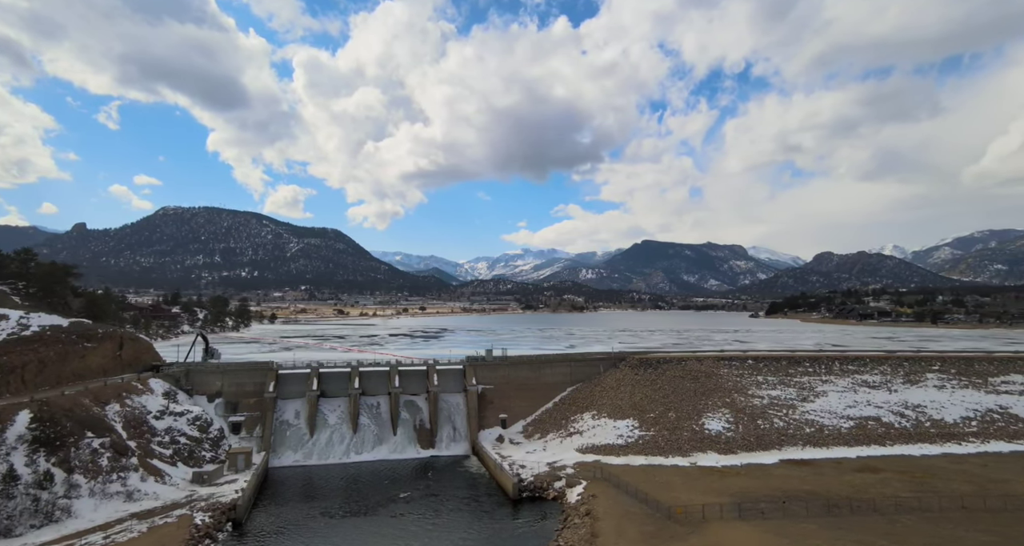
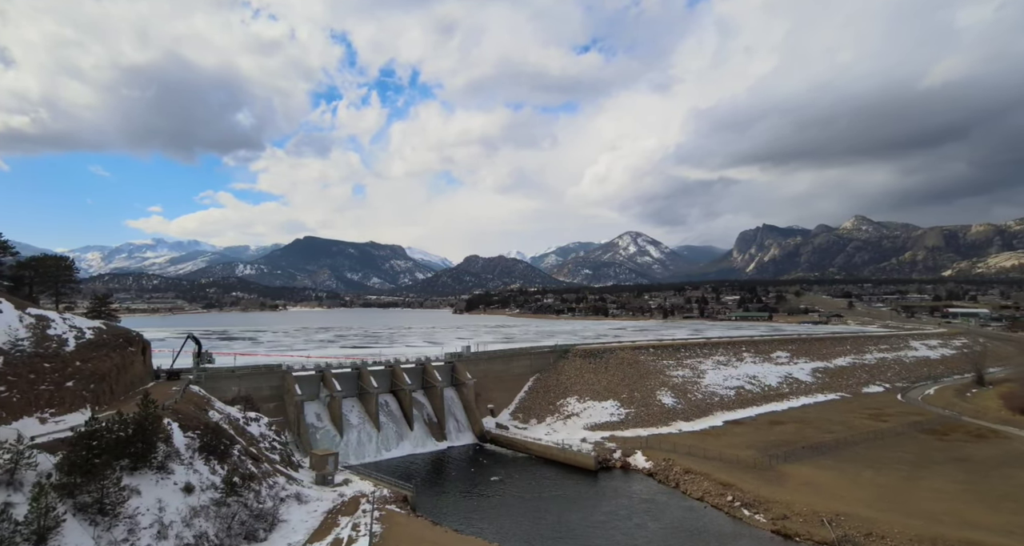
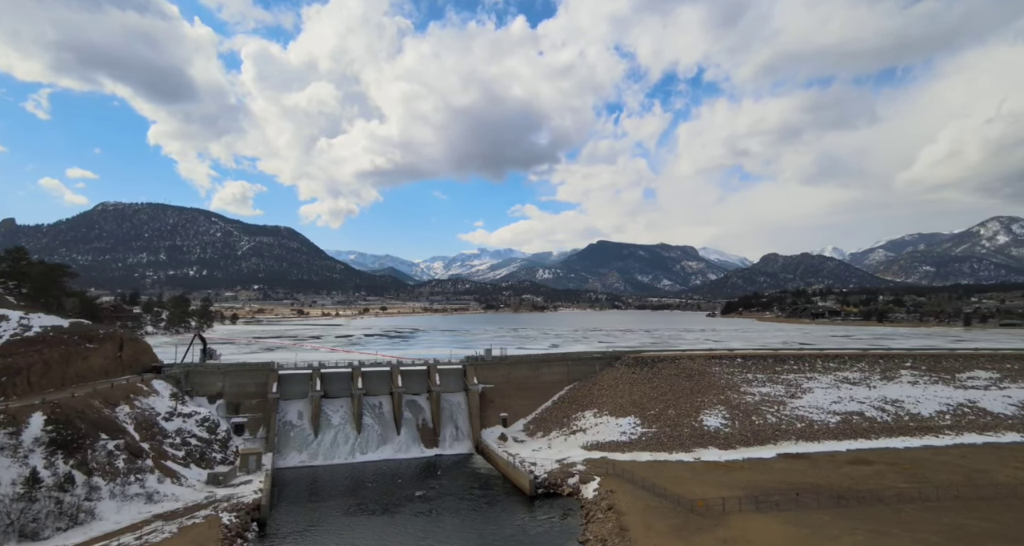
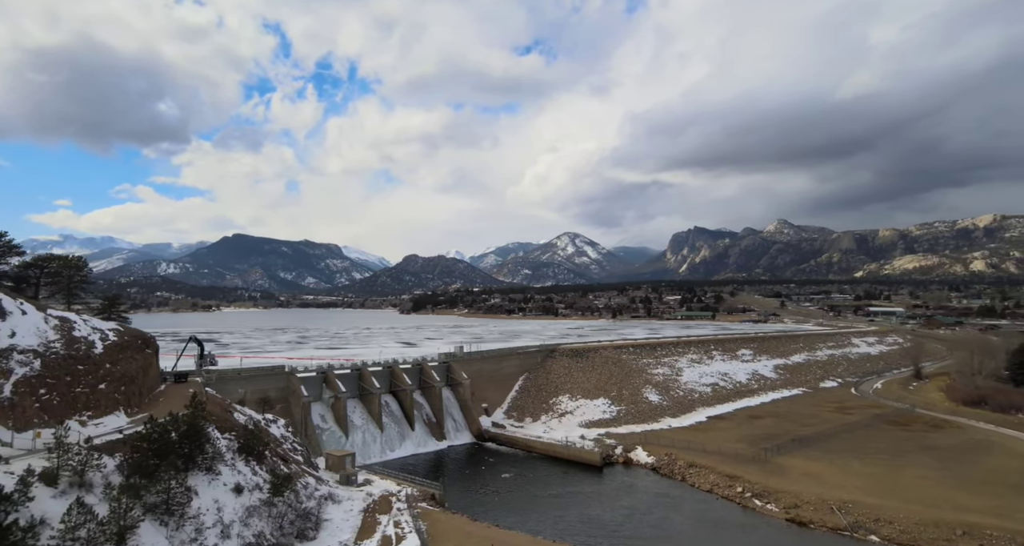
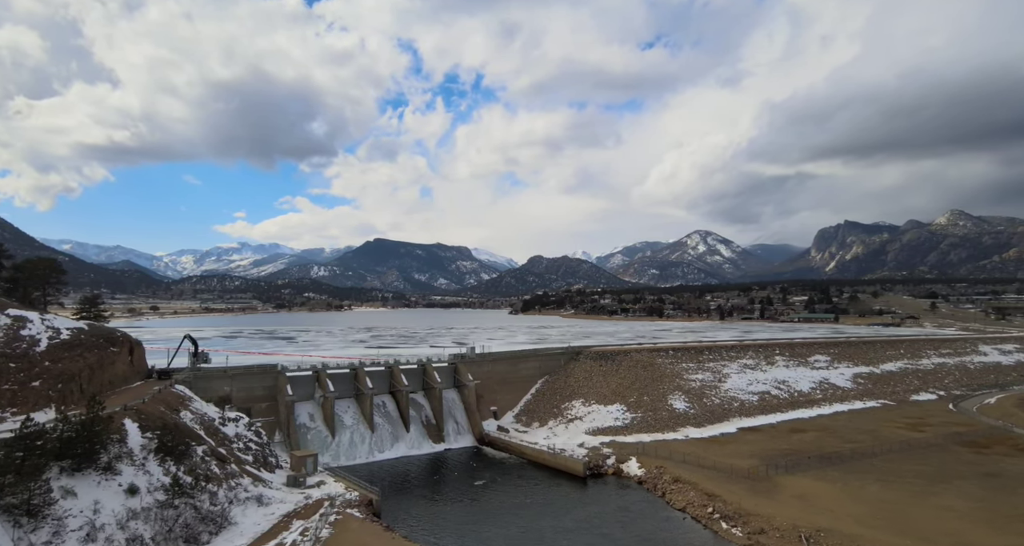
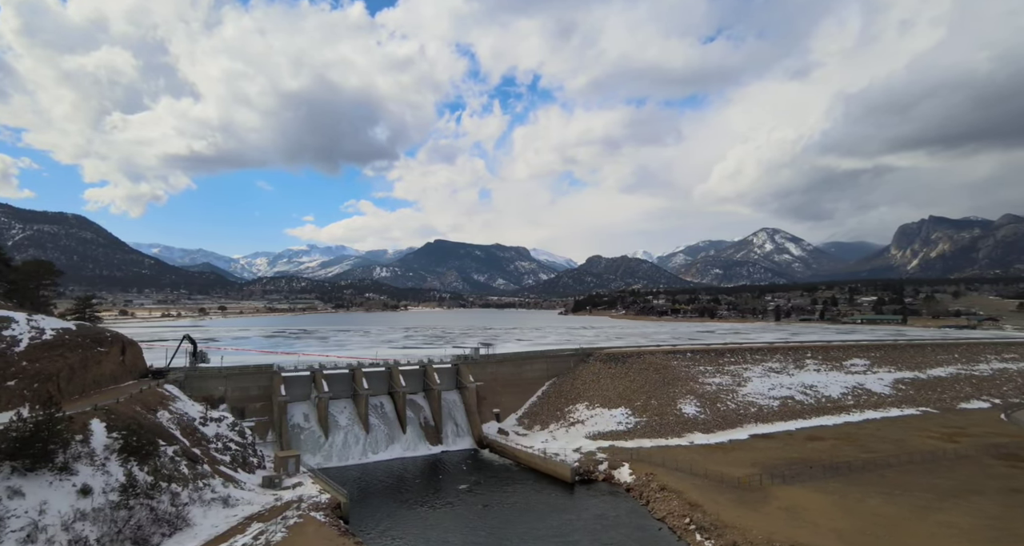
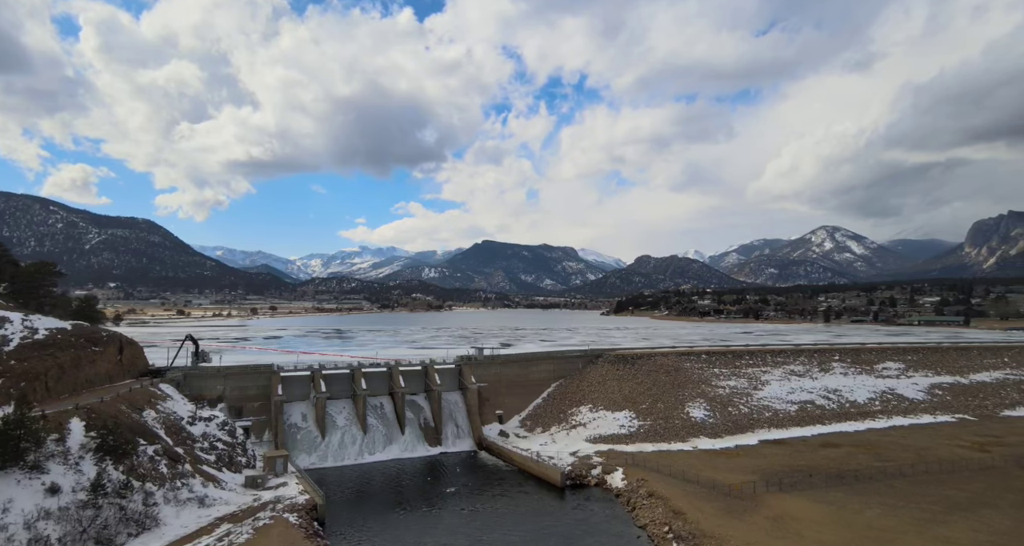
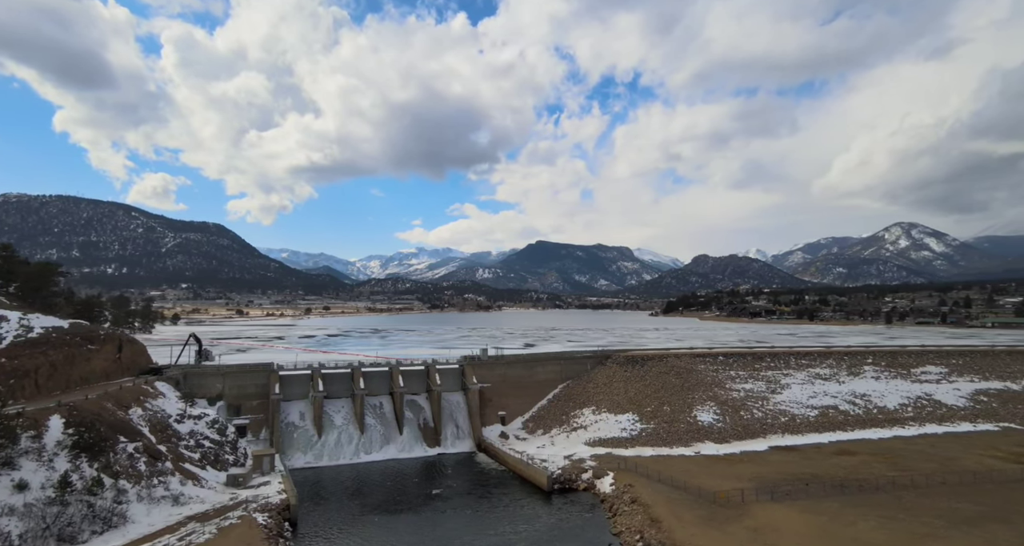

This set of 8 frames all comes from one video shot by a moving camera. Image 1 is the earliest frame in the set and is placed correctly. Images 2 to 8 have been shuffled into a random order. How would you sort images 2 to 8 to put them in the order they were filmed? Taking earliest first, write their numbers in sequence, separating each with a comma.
3, 8, 7, 6, 5, 2, 4
